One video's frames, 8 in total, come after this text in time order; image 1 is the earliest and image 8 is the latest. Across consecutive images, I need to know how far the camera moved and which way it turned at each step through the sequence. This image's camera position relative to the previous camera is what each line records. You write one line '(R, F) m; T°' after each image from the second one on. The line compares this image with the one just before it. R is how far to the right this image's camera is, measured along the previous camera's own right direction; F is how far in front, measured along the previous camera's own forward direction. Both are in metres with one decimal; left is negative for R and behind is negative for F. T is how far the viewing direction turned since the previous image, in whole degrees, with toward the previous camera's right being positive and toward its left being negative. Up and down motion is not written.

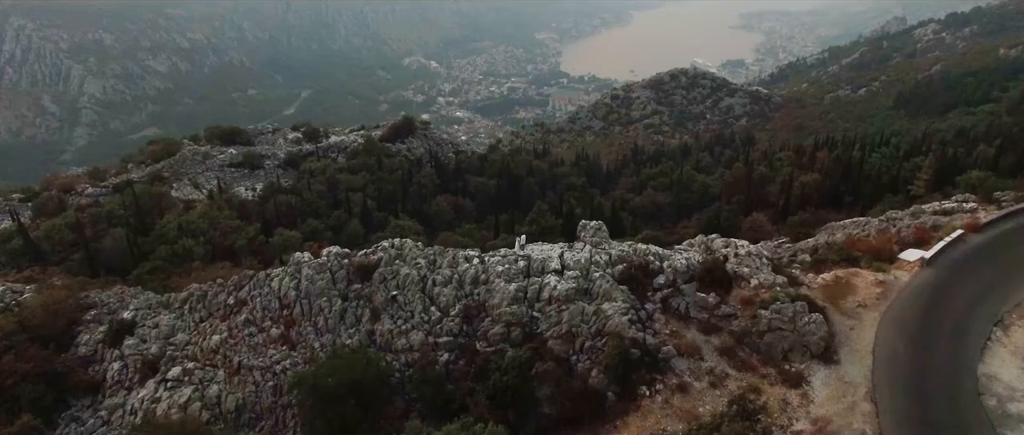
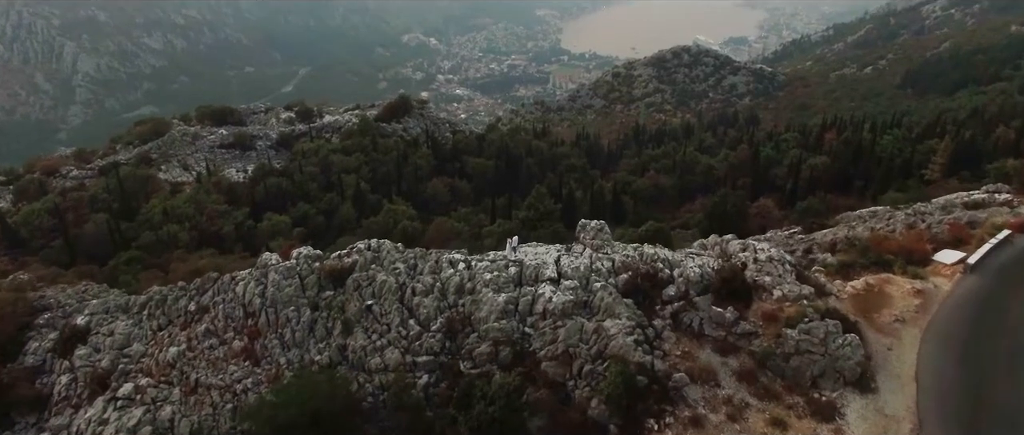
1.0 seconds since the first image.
(+0.3, +2.0) m; 0°
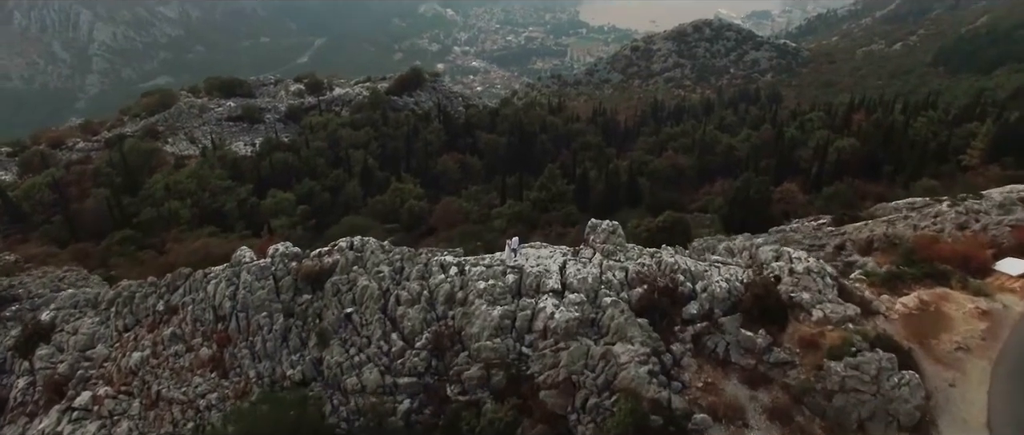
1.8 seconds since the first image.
(+0.3, +1.9) m; -1°
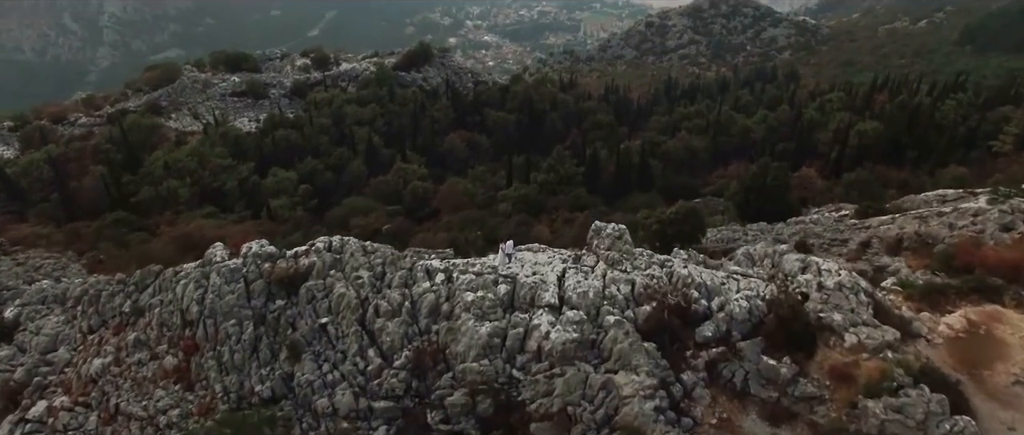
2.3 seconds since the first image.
(+0.3, +1.5) m; -1°
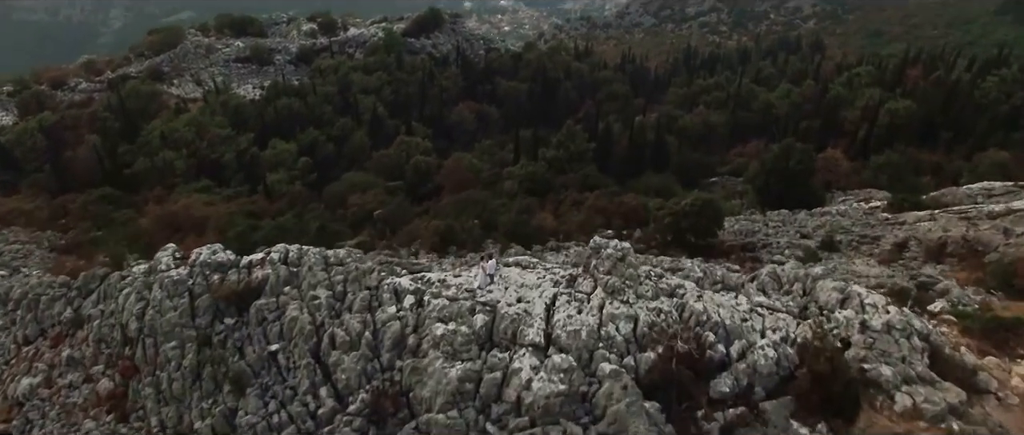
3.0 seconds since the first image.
(+0.5, +2.0) m; -1°
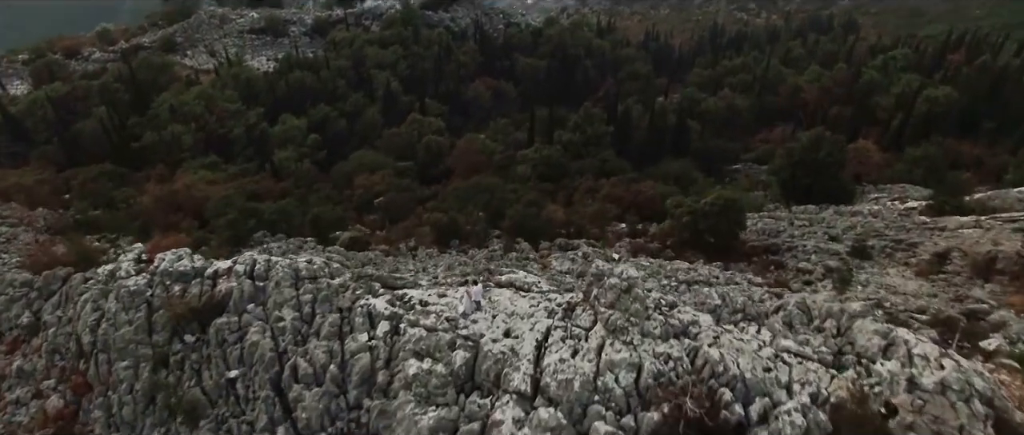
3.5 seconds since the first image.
(+0.4, +1.4) m; -2°
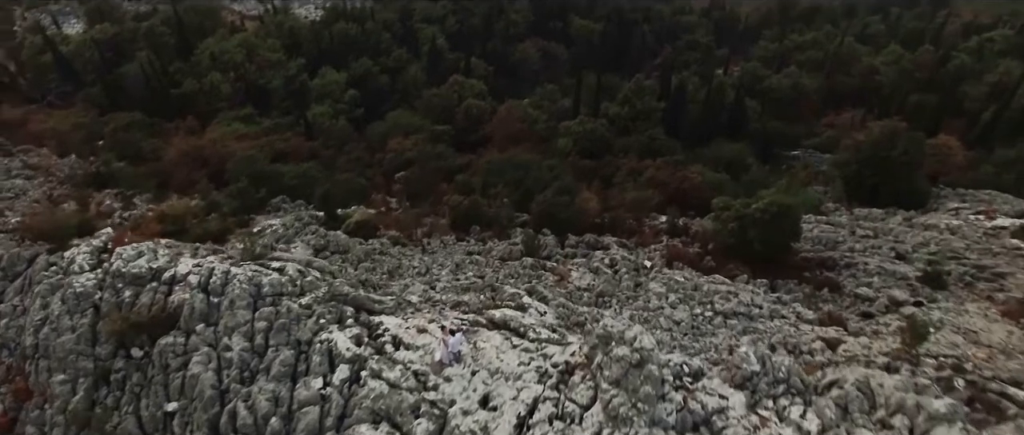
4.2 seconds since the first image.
(+0.6, +1.9) m; -4°
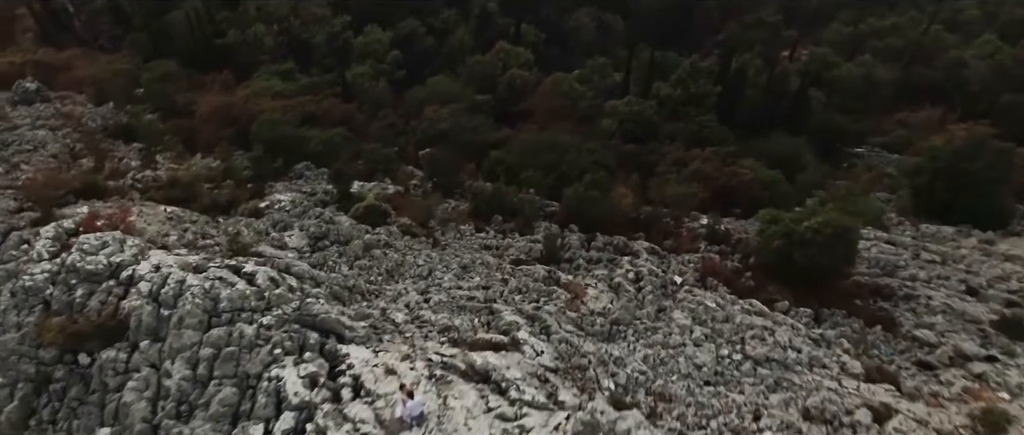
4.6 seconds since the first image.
(+0.6, +1.4) m; -4°
